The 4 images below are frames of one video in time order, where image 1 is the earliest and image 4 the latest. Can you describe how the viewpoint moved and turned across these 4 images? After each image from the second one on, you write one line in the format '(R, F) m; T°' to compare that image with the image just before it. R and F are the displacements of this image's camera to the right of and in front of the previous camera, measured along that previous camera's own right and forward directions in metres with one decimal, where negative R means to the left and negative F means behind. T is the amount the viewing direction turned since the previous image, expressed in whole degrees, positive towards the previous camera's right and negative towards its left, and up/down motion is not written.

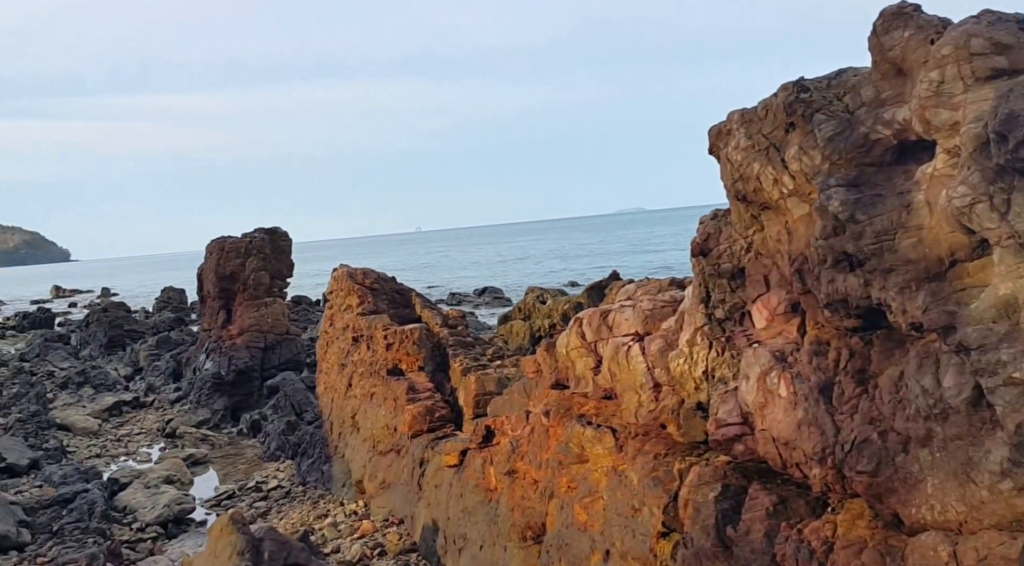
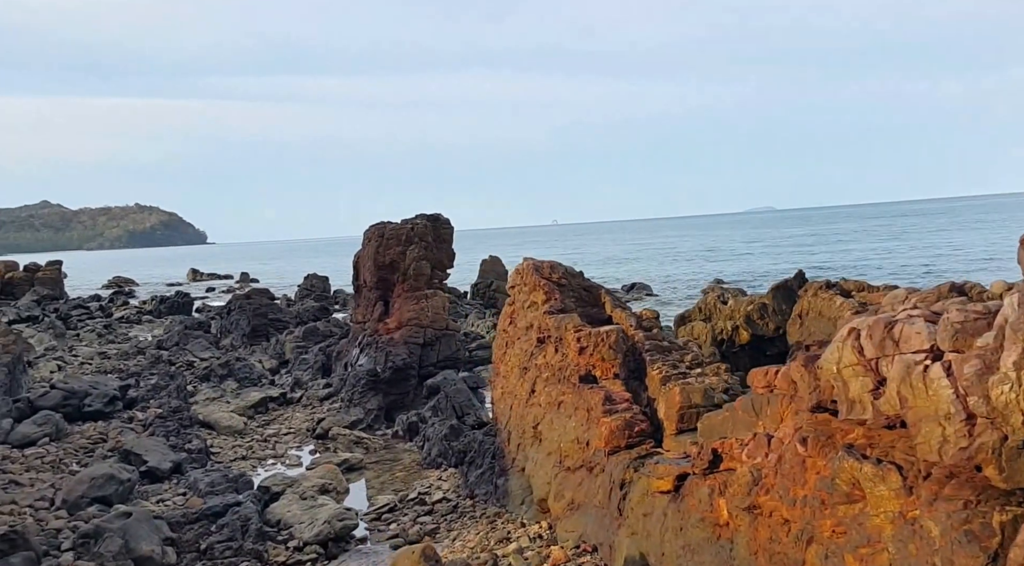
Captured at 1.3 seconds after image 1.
(-1.0, +1.0) m; -8°
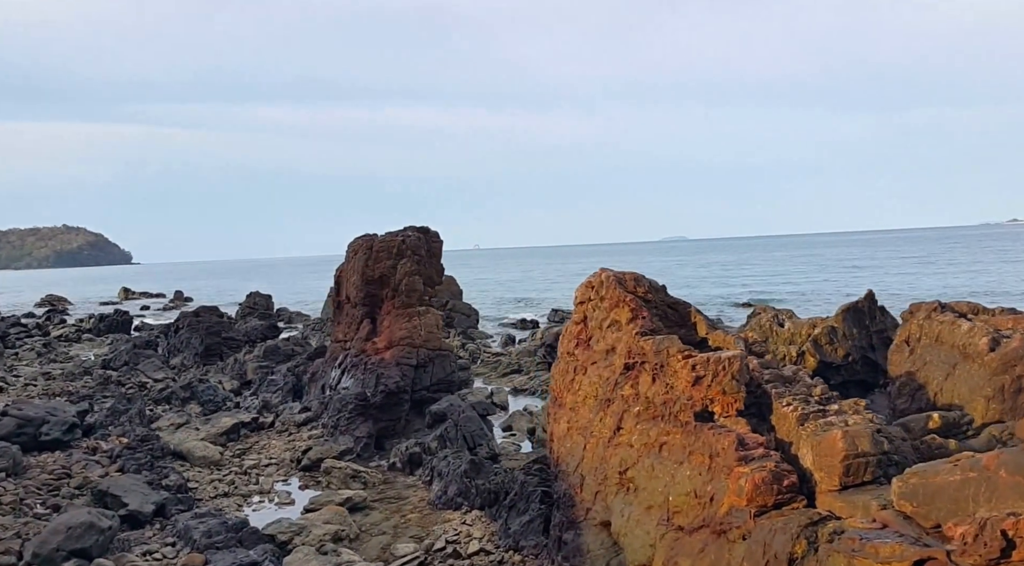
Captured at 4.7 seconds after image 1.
(-1.5, +2.0) m; +3°
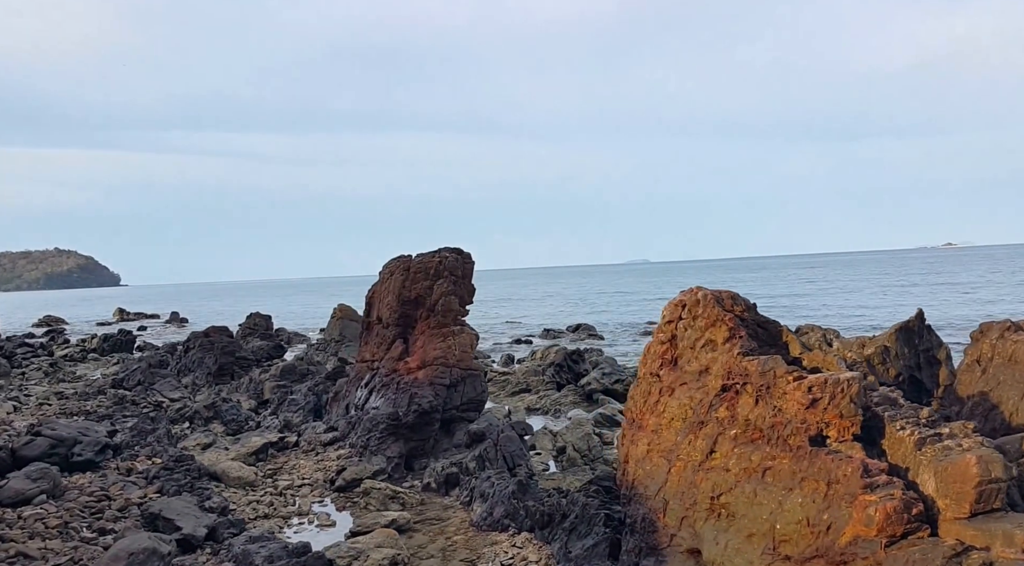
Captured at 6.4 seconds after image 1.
(-1.0, +0.3) m; 0°
